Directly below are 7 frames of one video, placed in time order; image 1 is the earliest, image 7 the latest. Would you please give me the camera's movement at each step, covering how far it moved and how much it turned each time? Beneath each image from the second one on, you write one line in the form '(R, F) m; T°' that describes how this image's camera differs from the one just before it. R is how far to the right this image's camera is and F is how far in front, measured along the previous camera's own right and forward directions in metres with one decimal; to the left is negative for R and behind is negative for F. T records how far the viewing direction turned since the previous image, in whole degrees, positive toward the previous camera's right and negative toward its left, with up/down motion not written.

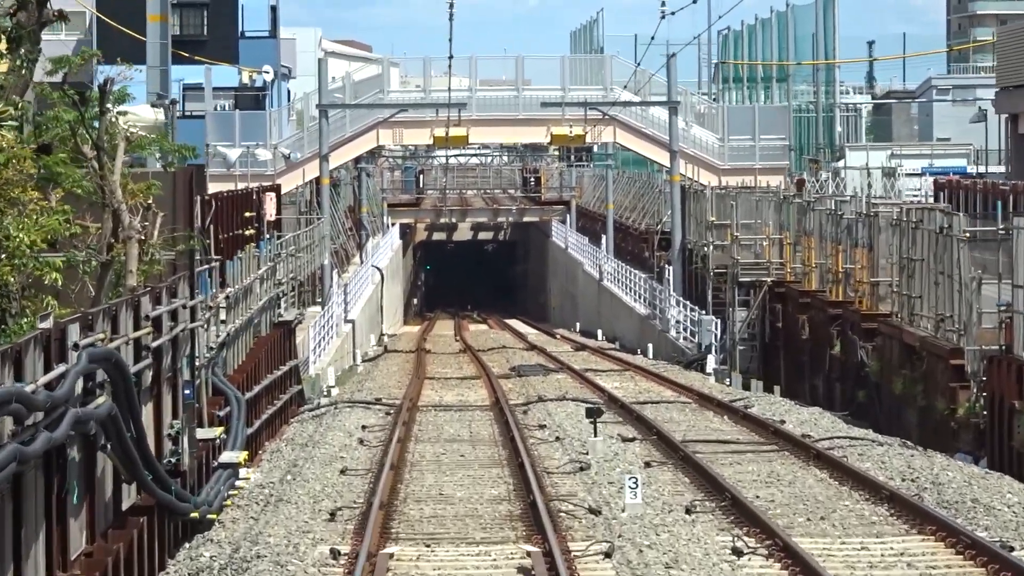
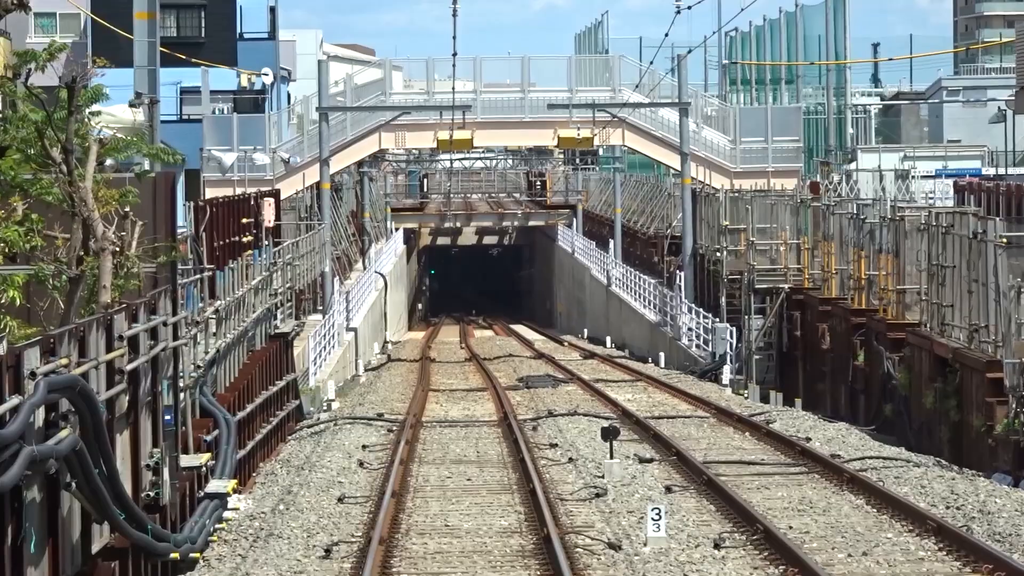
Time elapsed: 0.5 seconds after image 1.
(0.0, +1.0) m; 0°
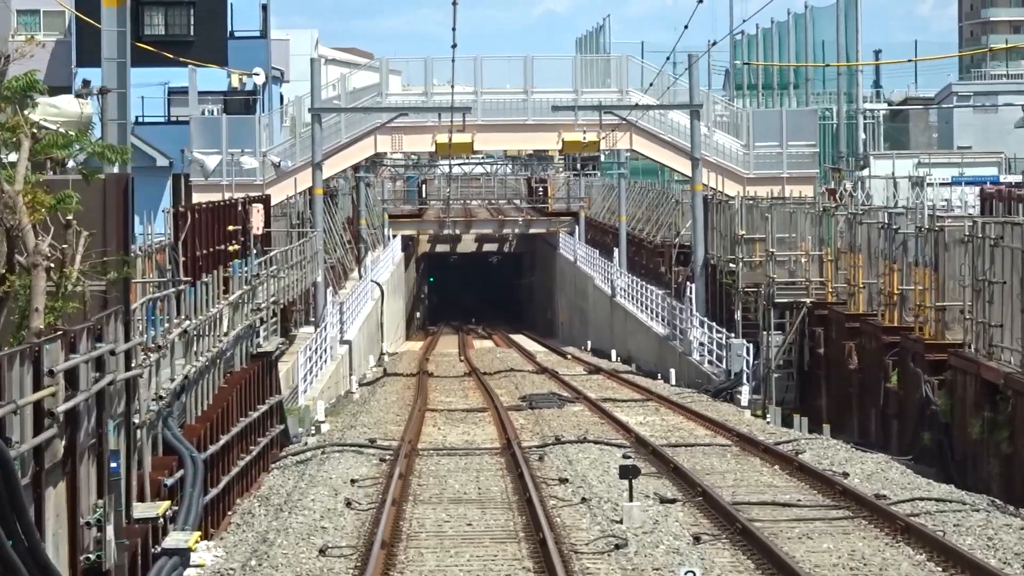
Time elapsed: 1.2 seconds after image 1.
(0.0, +1.6) m; 0°
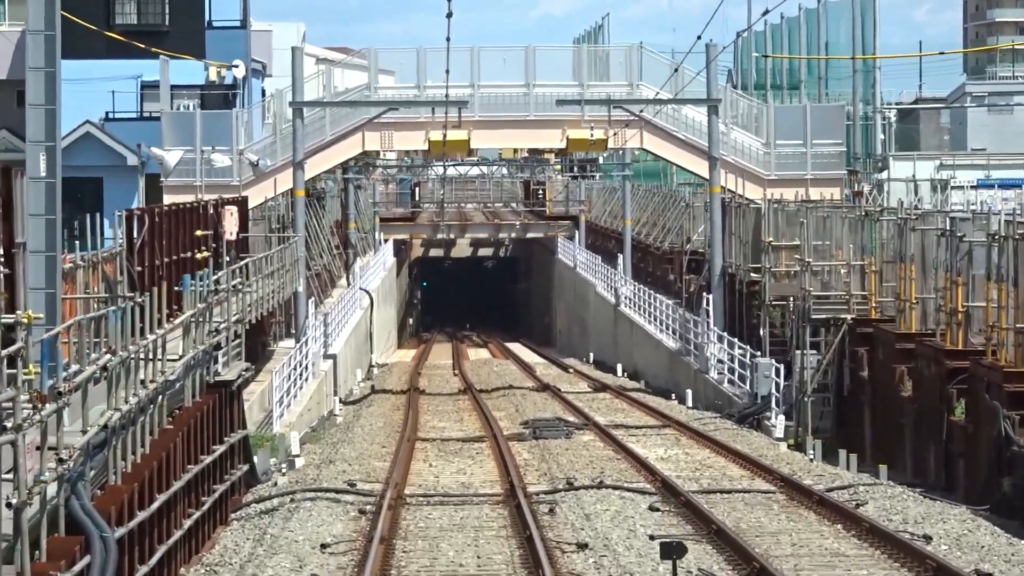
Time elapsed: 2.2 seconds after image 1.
(-0.1, +2.7) m; 0°
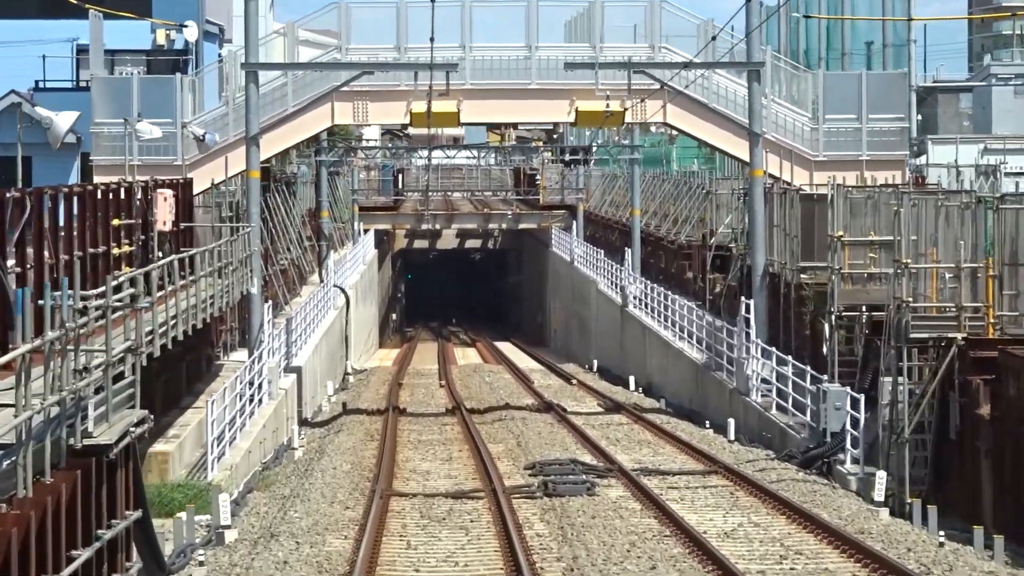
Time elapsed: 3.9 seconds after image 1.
(-0.2, +4.8) m; 0°
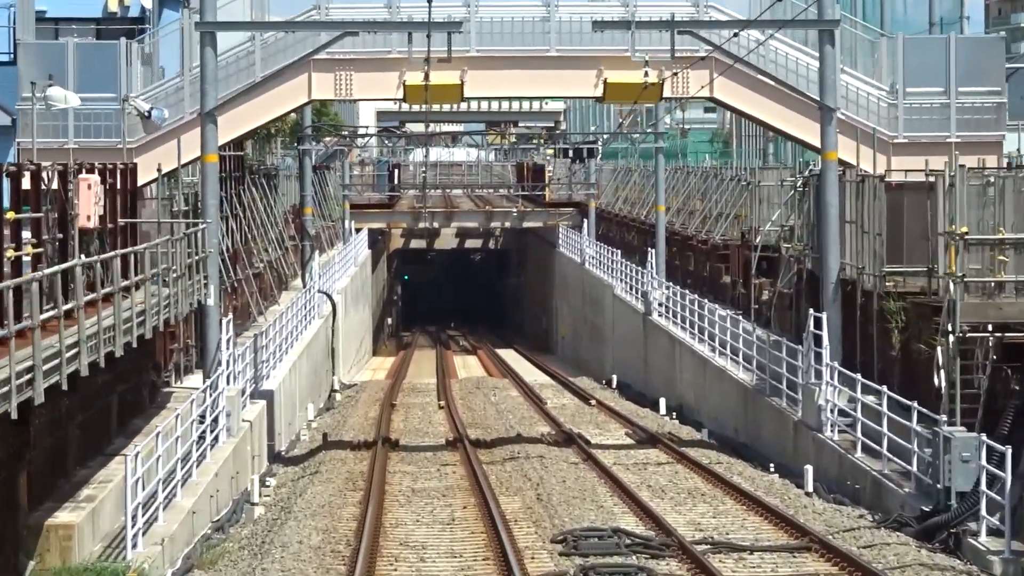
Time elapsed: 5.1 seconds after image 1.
(-0.2, +4.4) m; 0°
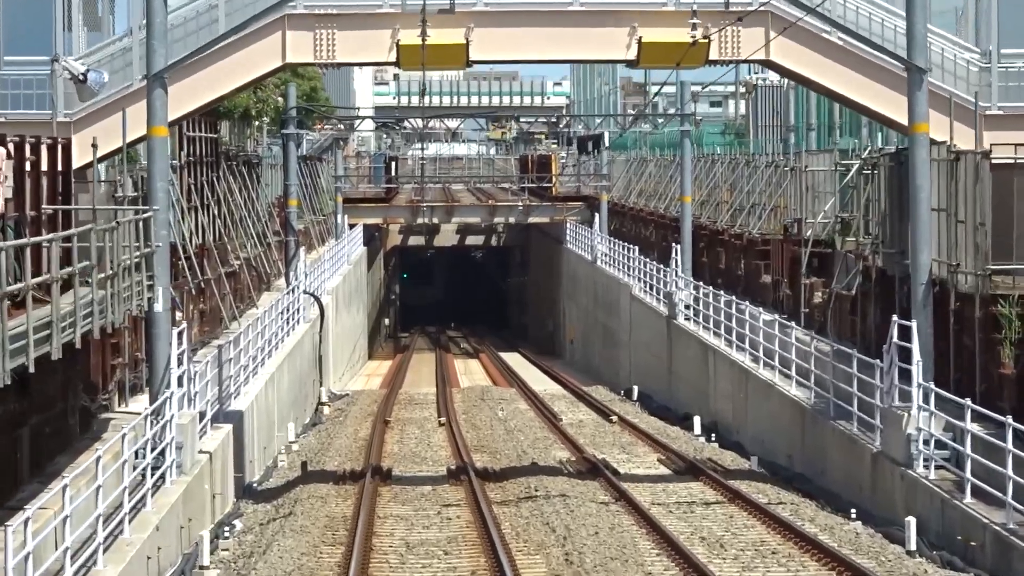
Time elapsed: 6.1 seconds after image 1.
(-0.1, +3.5) m; 0°
